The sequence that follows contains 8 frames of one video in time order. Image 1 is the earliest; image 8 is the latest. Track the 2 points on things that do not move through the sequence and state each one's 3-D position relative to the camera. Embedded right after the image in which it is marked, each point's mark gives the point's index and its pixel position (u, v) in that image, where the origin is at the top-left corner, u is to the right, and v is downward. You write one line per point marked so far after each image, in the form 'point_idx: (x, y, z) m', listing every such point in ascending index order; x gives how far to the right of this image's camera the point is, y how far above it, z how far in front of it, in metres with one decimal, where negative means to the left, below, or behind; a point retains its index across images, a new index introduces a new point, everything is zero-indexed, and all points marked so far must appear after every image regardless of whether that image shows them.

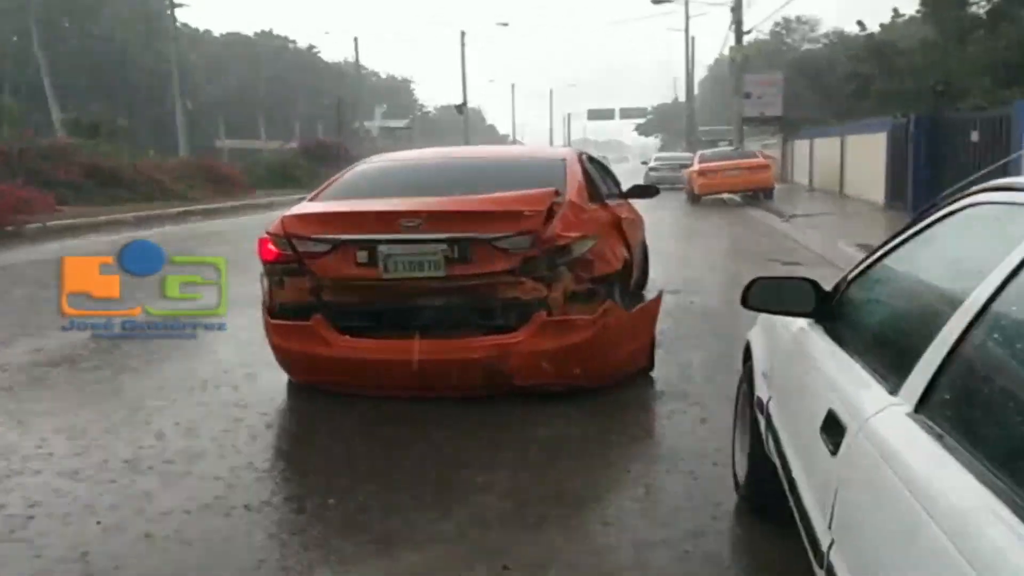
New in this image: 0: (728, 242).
0: (+3.9, +0.8, +16.6) m
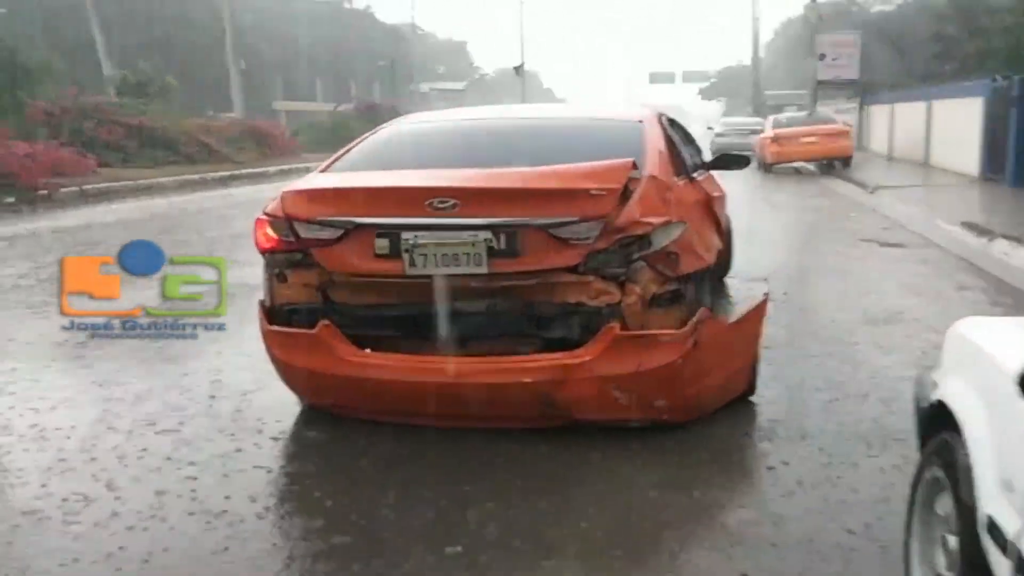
0: (+4.8, +1.1, +14.9) m
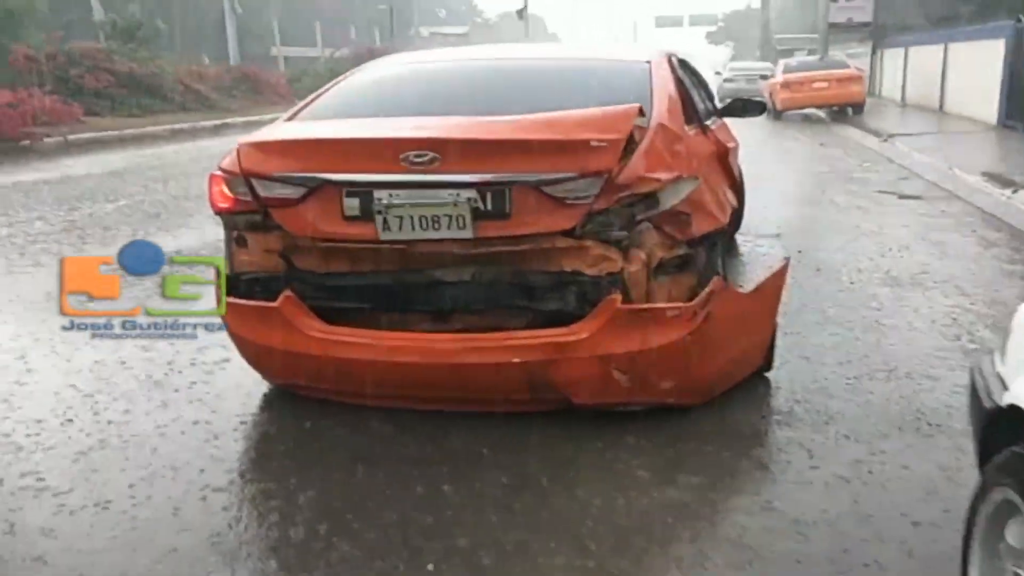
0: (+4.8, +1.8, +14.3) m
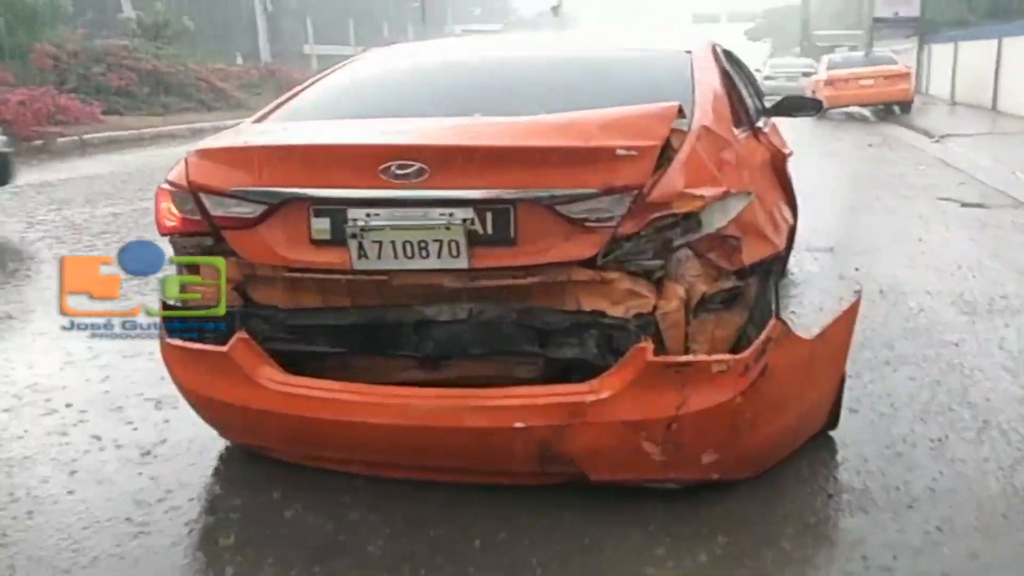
0: (+5.2, +1.7, +13.3) m
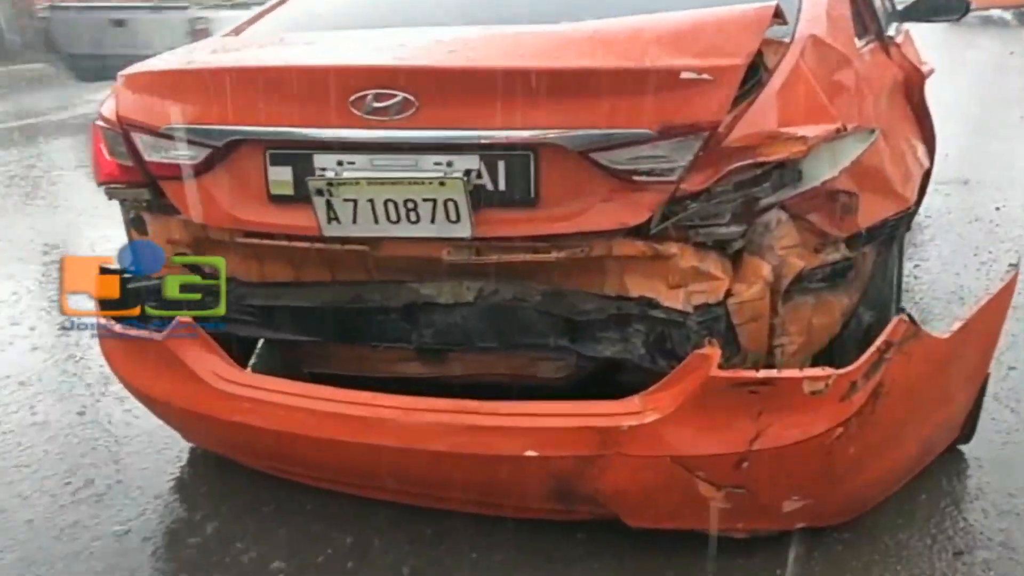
0: (+6.4, +2.5, +11.6) m
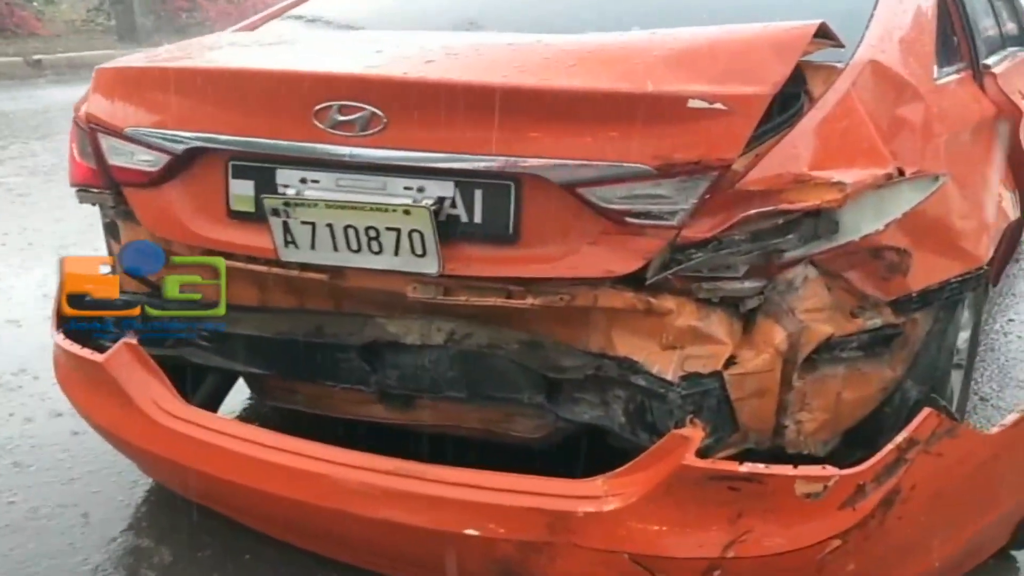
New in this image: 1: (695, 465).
0: (+7.5, +1.9, +10.5) m
1: (+0.4, -0.3, +1.8) m
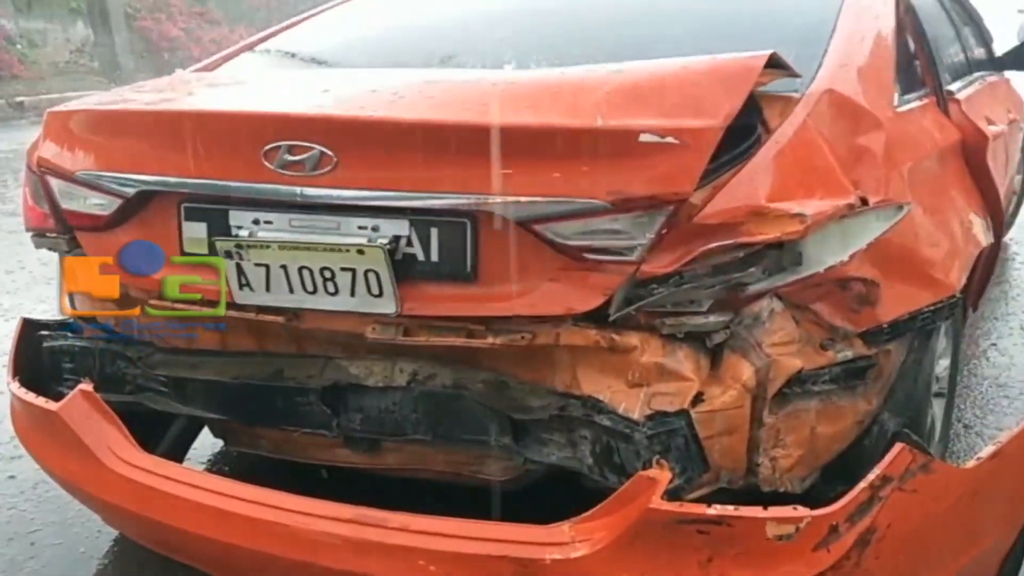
0: (+7.3, +1.7, +10.5) m
1: (+0.3, -0.4, +1.8) m
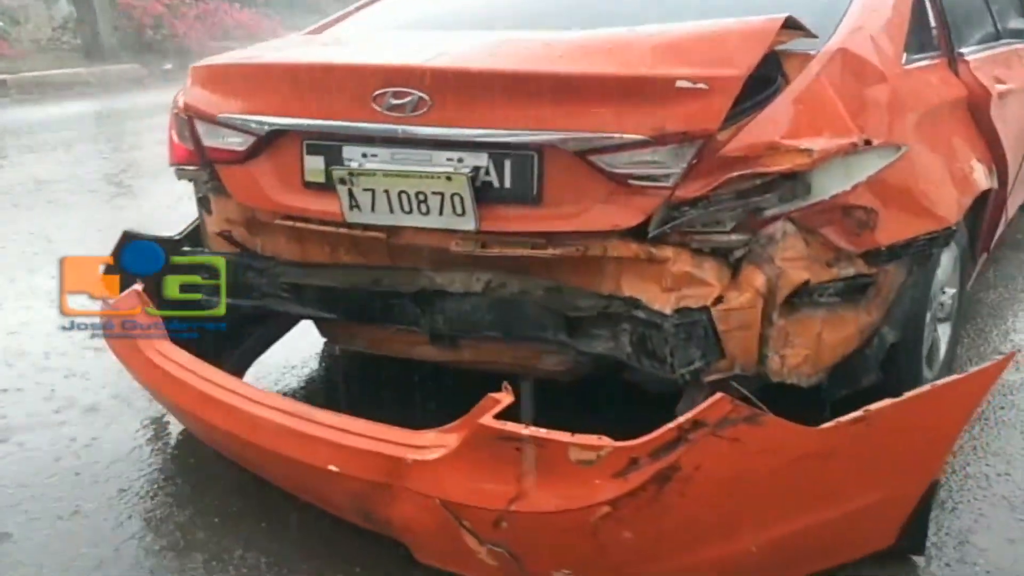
0: (+8.0, +2.0, +10.5) m
1: (+0.4, -0.2, +2.2) m
